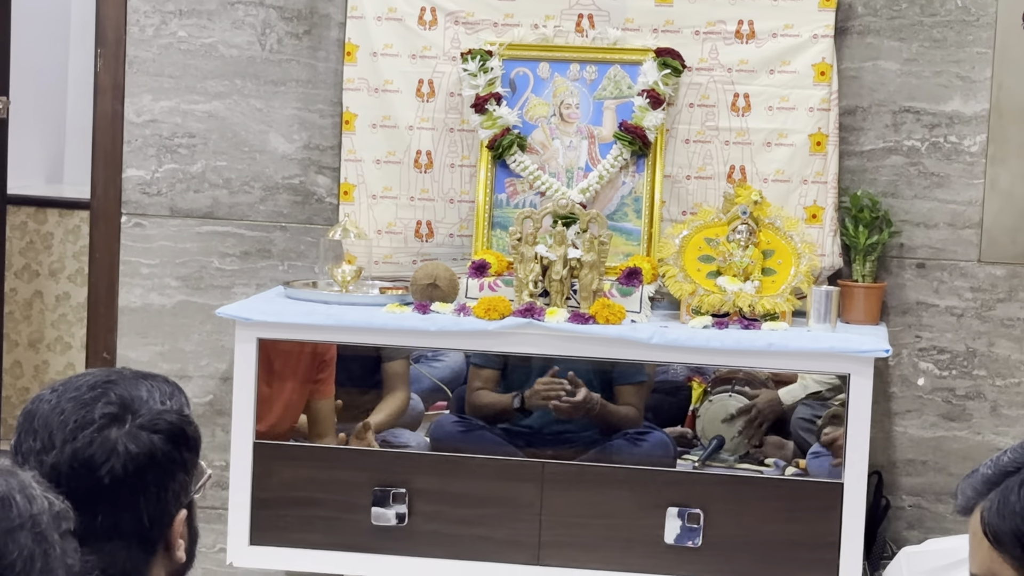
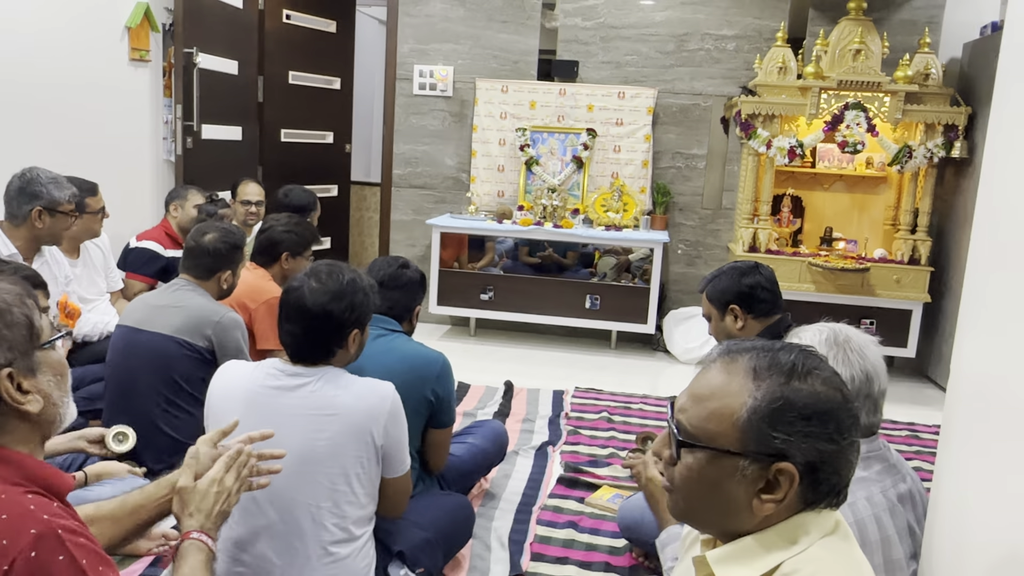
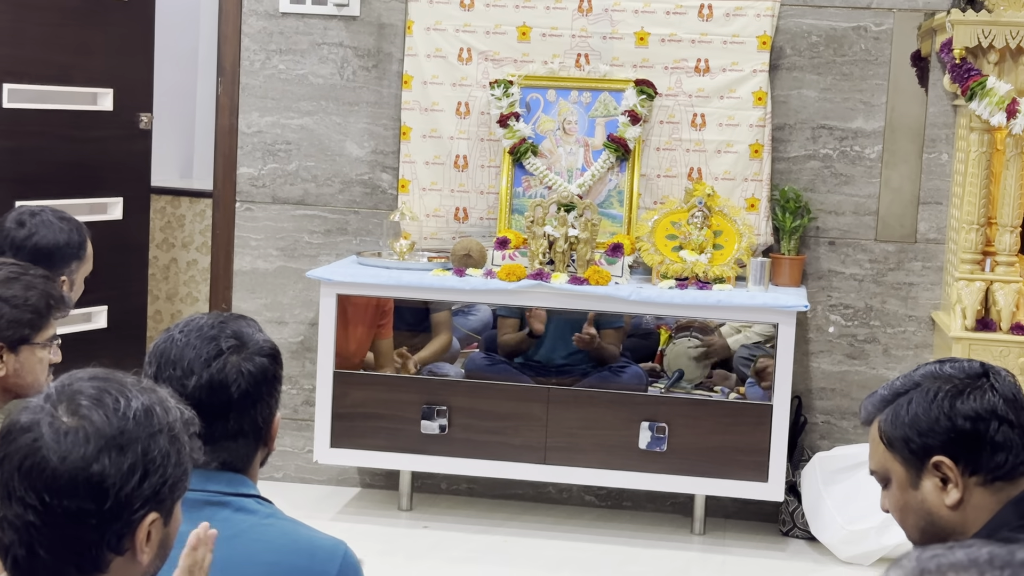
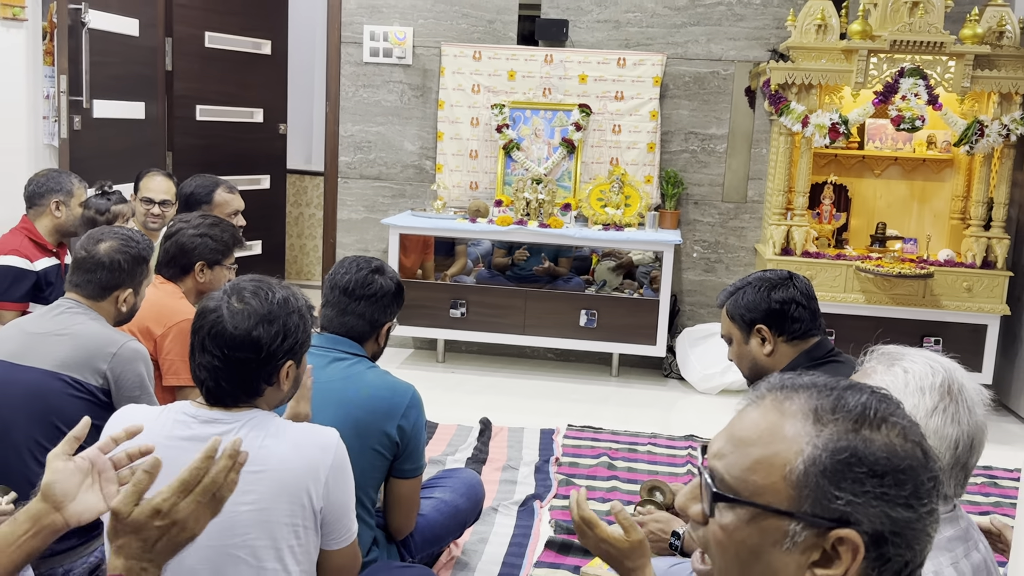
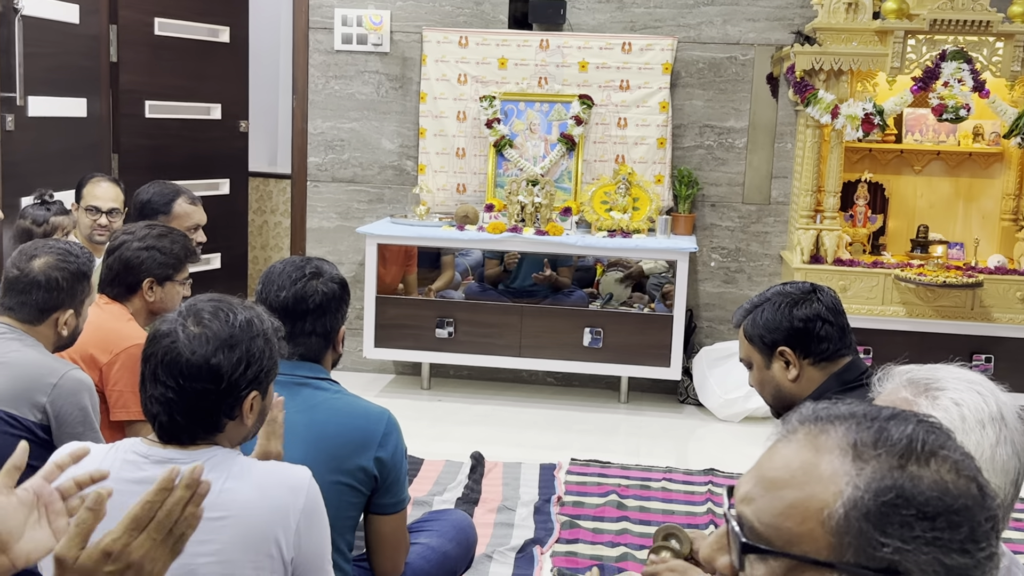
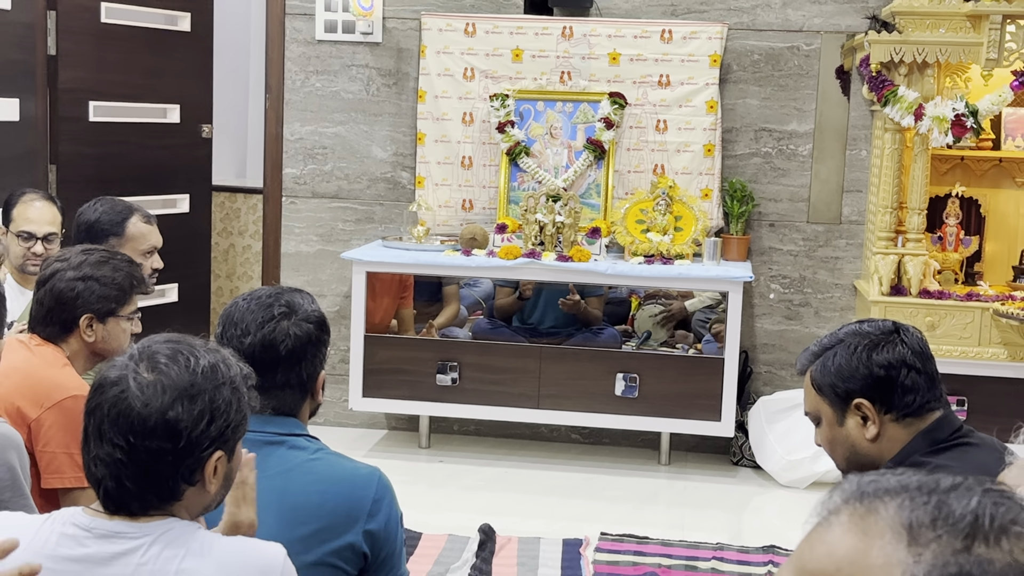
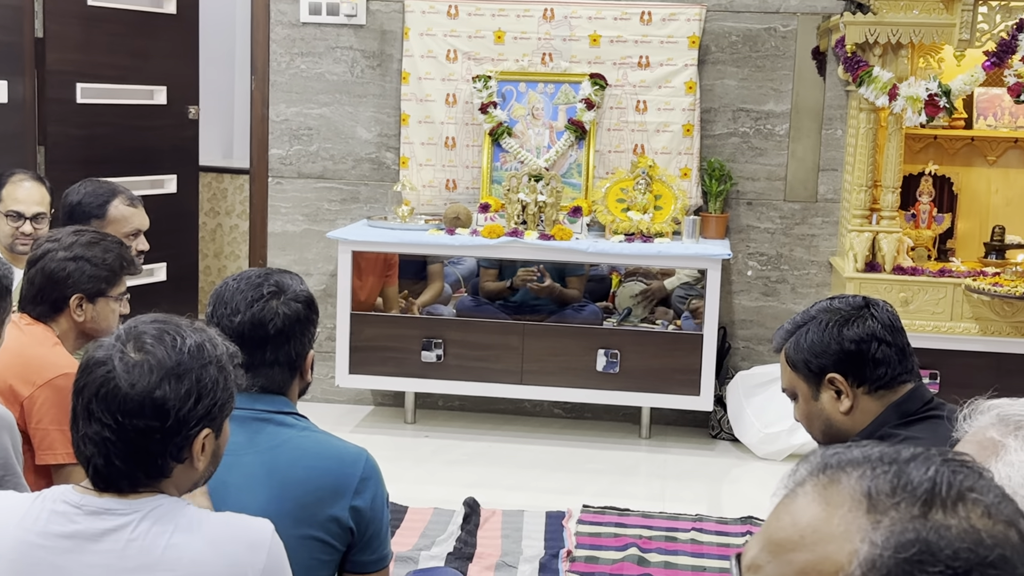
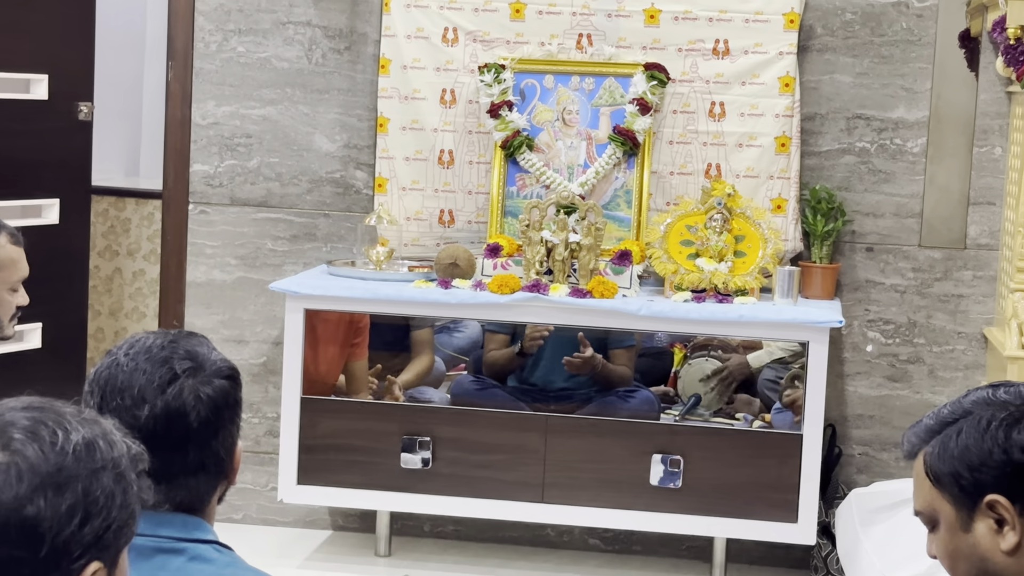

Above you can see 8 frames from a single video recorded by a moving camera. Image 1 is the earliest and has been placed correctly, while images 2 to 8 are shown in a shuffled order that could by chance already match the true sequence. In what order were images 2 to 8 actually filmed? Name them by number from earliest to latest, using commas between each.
8, 3, 6, 7, 5, 4, 2
